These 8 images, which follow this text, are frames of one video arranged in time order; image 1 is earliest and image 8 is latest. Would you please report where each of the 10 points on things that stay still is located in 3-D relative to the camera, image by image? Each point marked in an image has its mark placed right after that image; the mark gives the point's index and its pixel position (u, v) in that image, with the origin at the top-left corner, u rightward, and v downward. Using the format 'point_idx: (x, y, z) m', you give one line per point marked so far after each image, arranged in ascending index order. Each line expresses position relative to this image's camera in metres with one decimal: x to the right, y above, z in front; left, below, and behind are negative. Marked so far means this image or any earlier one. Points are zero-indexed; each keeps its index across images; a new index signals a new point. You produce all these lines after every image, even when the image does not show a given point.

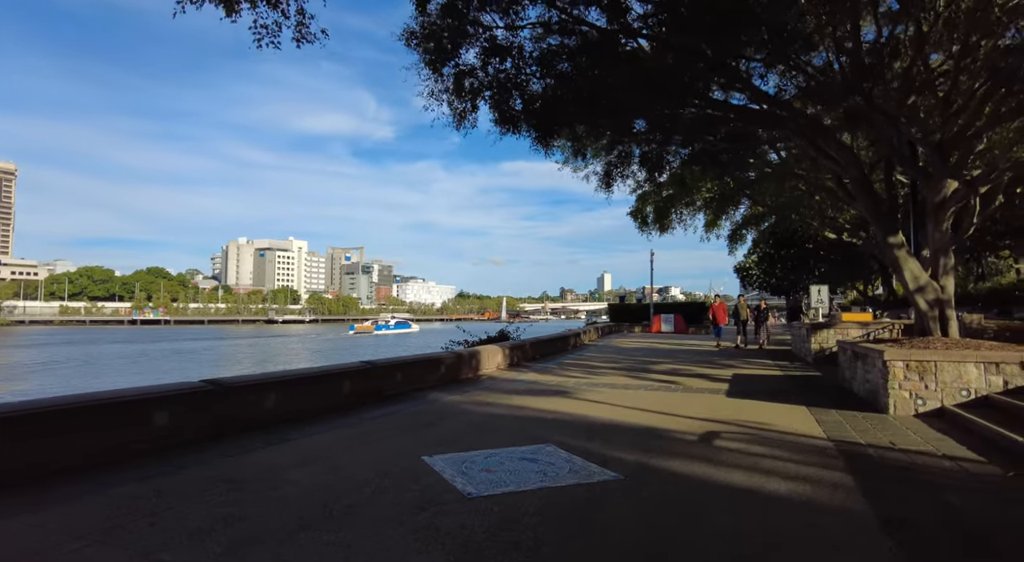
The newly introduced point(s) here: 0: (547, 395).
0: (+0.6, -1.9, +9.1) m
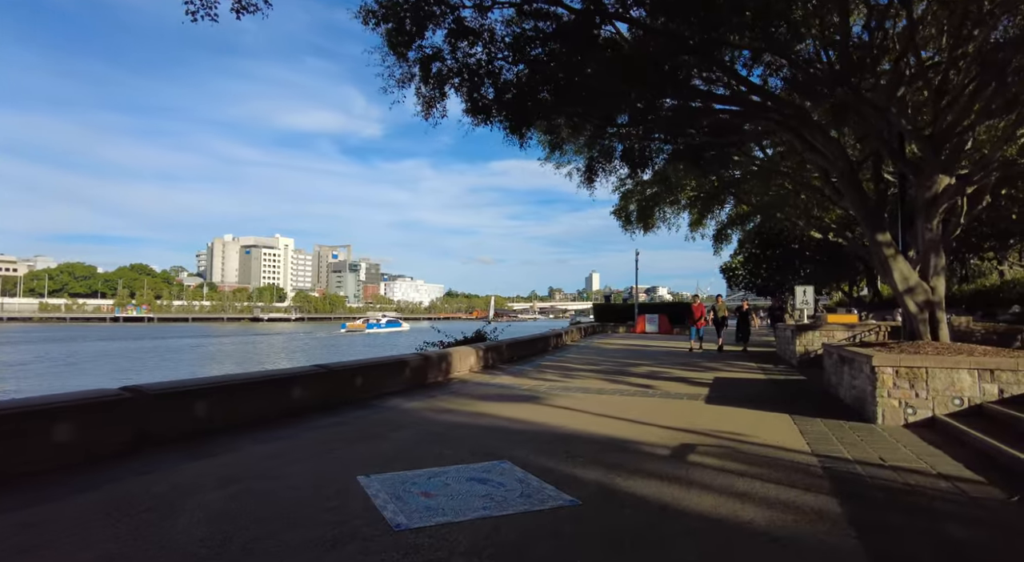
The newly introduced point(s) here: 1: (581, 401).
0: (+0.1, -1.9, +8.5) m
1: (+1.1, -1.9, +8.5) m
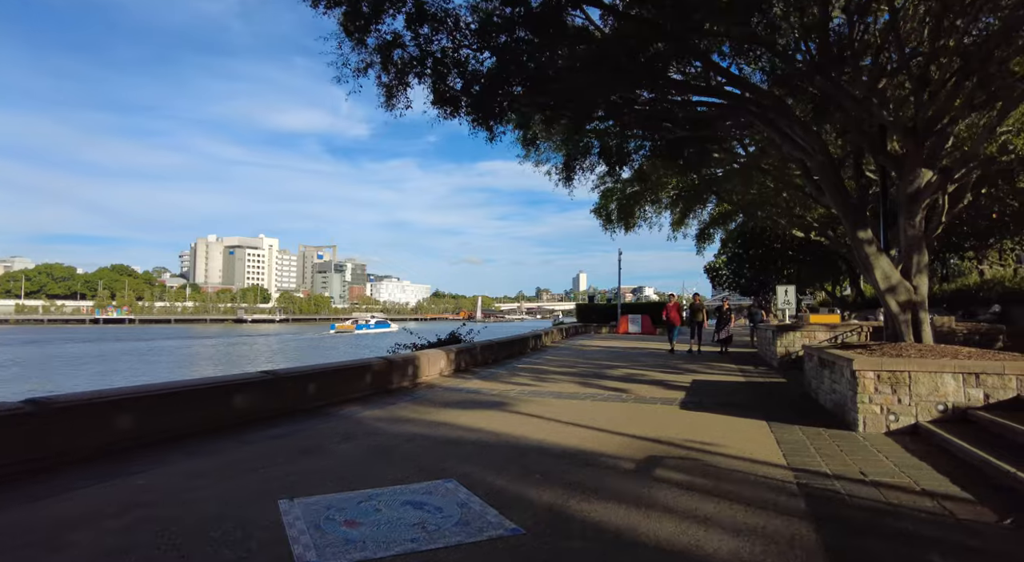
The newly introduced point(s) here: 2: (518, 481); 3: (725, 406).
0: (-0.5, -1.9, +8.0) m
1: (+0.6, -1.9, +8.1) m
2: (0.0, -1.7, +4.4) m
3: (+3.2, -1.9, +8.1) m
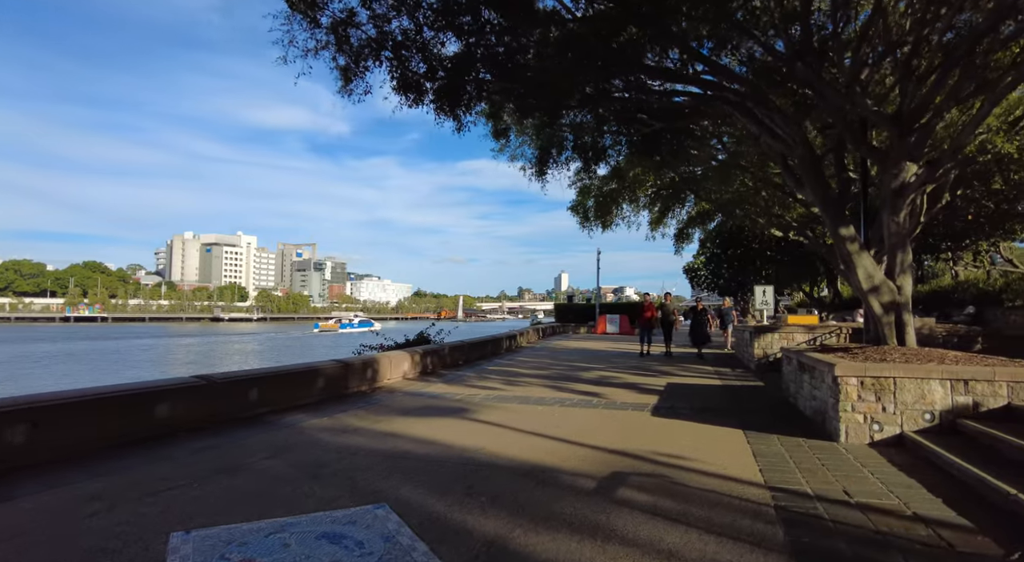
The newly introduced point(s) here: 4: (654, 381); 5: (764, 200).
0: (-1.0, -1.8, +7.4) m
1: (0.0, -1.9, +7.5) m
2: (-0.4, -1.6, +3.9) m
3: (+2.7, -1.9, +7.6) m
4: (+2.9, -2.0, +10.8) m
5: (+9.2, +2.9, +19.5) m
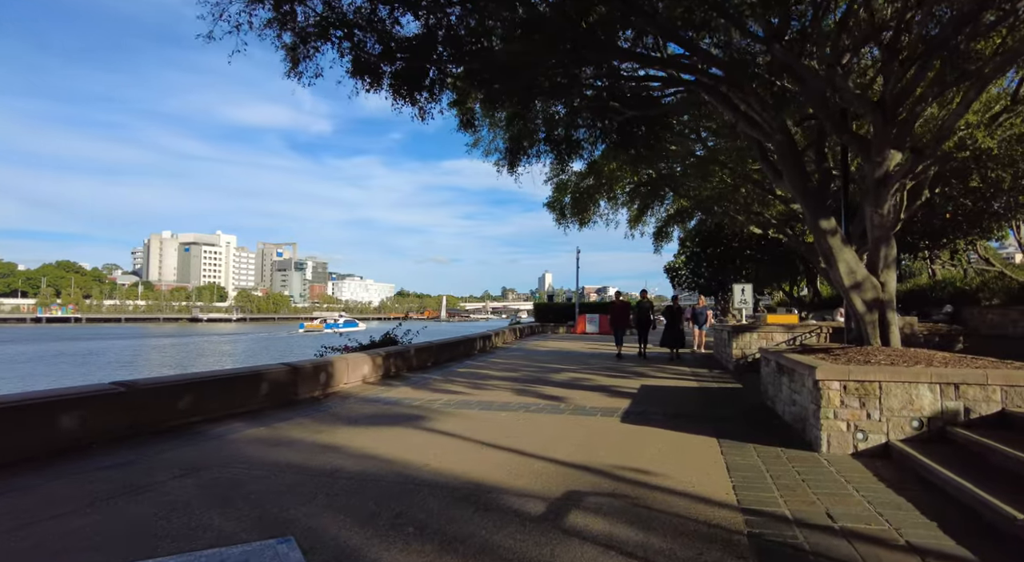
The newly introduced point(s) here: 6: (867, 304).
0: (-1.5, -1.8, +6.8) m
1: (-0.5, -1.8, +6.9) m
2: (-0.8, -1.6, +3.3) m
3: (+2.1, -1.8, +7.1) m
4: (+2.2, -2.0, +10.3) m
5: (+8.3, +3.0, +19.2) m
6: (+4.3, -0.3, +6.5) m
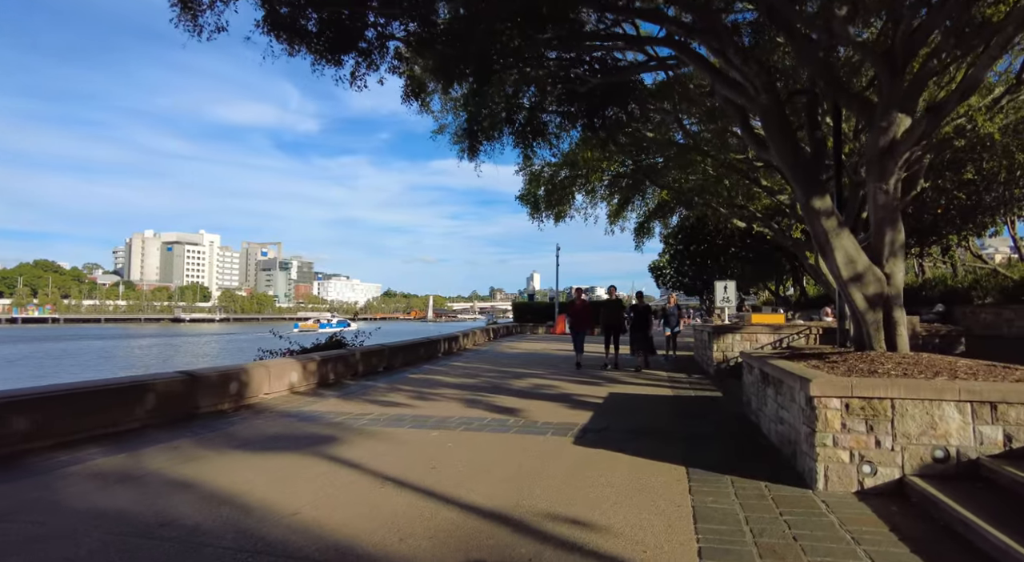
0: (-2.3, -1.7, +5.5) m
1: (-1.3, -1.7, +5.7) m
2: (-1.5, -1.5, +2.0) m
3: (+1.4, -1.7, +5.9) m
4: (+1.4, -1.9, +9.1) m
5: (+7.3, +3.1, +18.1) m
6: (+3.6, -0.2, +5.4) m
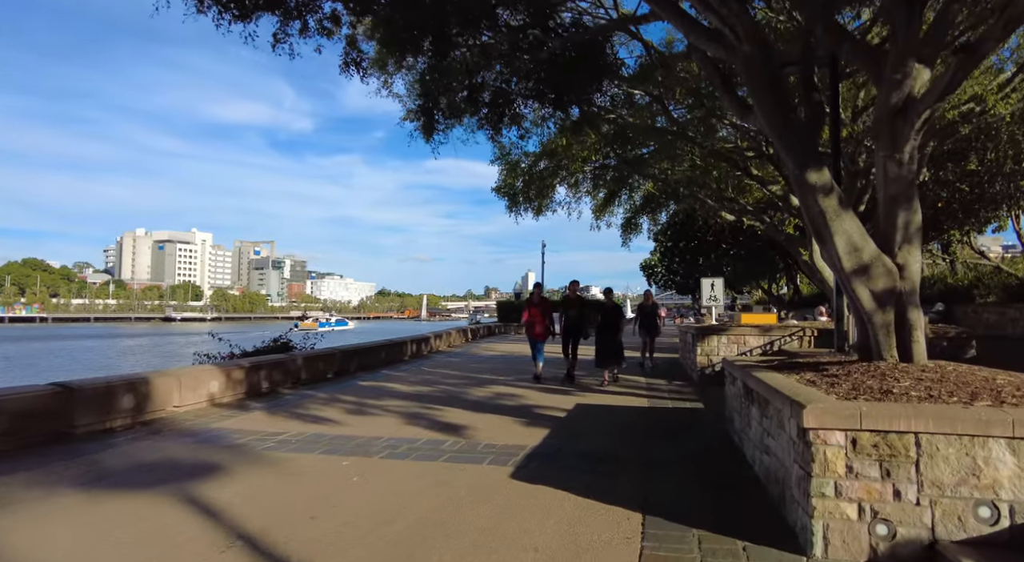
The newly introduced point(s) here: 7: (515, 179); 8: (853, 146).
0: (-2.9, -1.6, +4.4) m
1: (-1.9, -1.7, +4.6) m
2: (-2.1, -1.4, +0.9) m
3: (+0.7, -1.7, +4.8) m
4: (+0.7, -1.8, +8.0) m
5: (+6.5, +3.1, +17.1) m
6: (+2.9, -0.1, +4.3) m
7: (+0.2, +3.5, +18.5) m
8: (+7.3, +2.9, +11.6) m
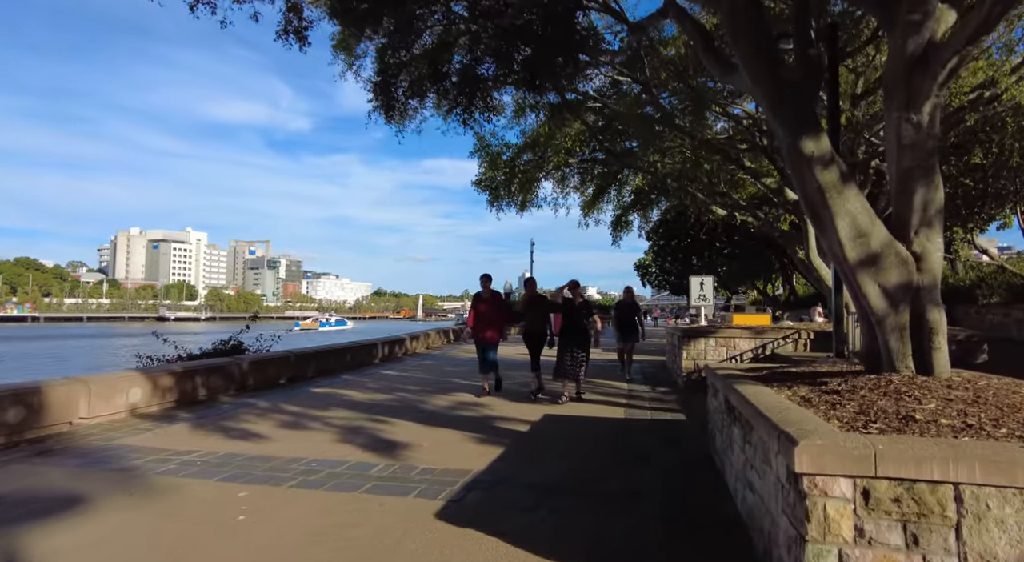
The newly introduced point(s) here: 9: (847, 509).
0: (-3.4, -1.6, +3.5) m
1: (-2.4, -1.6, +3.7) m
2: (-2.6, -1.4, 0.0) m
3: (+0.2, -1.6, +4.0) m
4: (+0.2, -1.8, +7.2) m
5: (+5.9, +3.2, +16.2) m
6: (+2.4, -0.1, +3.5) m
7: (-0.4, +3.5, +17.6) m
8: (+6.8, +2.9, +10.8) m
9: (+1.3, -0.9, +2.1) m
